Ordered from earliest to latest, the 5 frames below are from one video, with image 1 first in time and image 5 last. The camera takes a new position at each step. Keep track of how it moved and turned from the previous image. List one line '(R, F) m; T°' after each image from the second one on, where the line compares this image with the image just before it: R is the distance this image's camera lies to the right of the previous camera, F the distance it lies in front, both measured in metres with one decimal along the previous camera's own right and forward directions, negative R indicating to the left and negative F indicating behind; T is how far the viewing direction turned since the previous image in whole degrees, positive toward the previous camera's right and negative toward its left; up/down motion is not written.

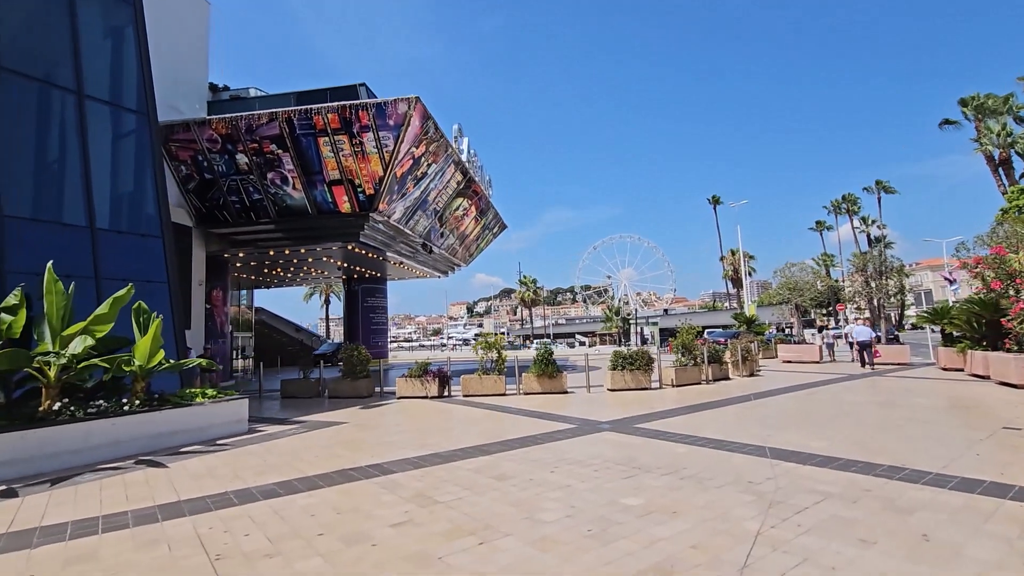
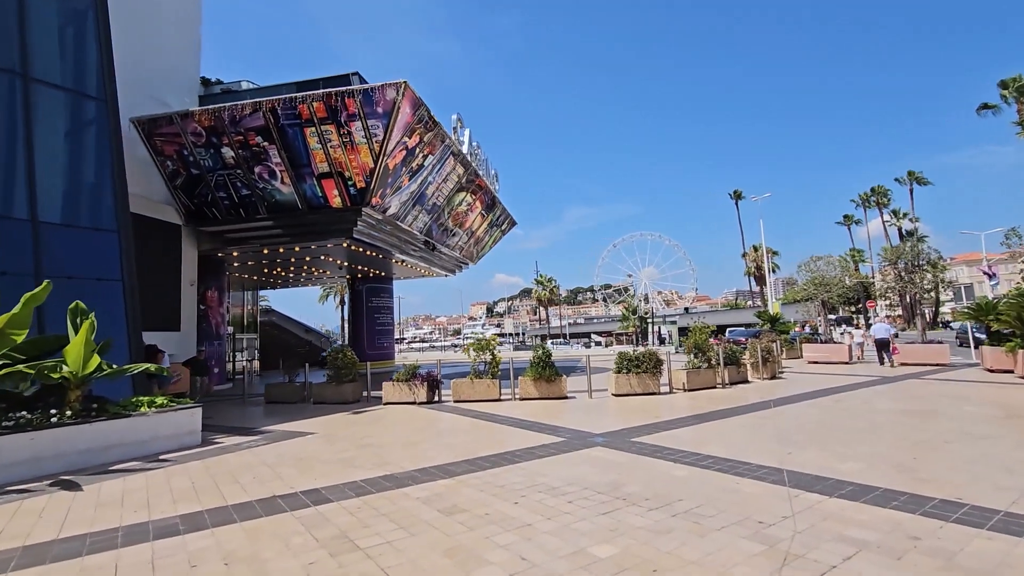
(+0.6, +1.1) m; -2°
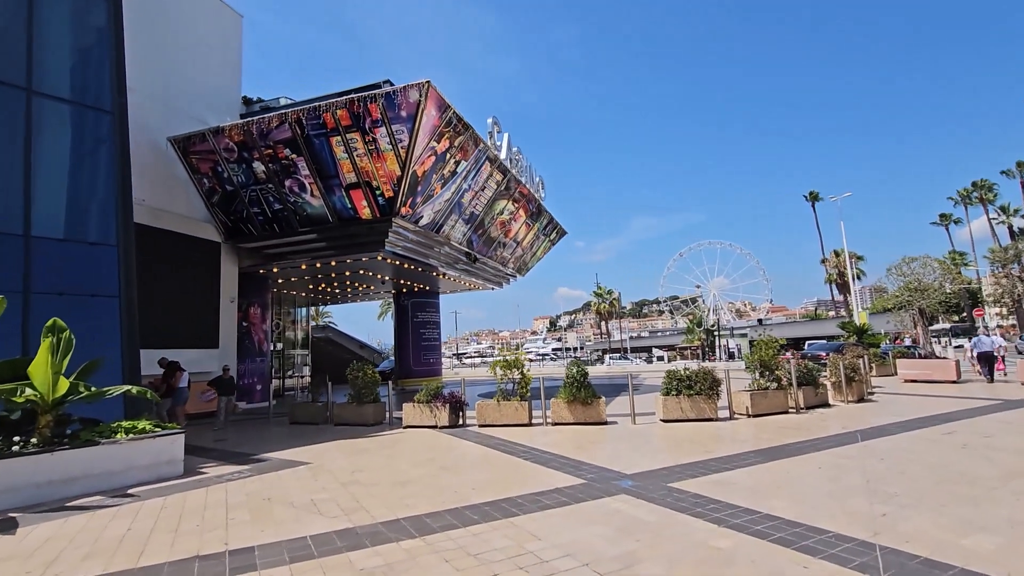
(+0.7, +1.3) m; -7°
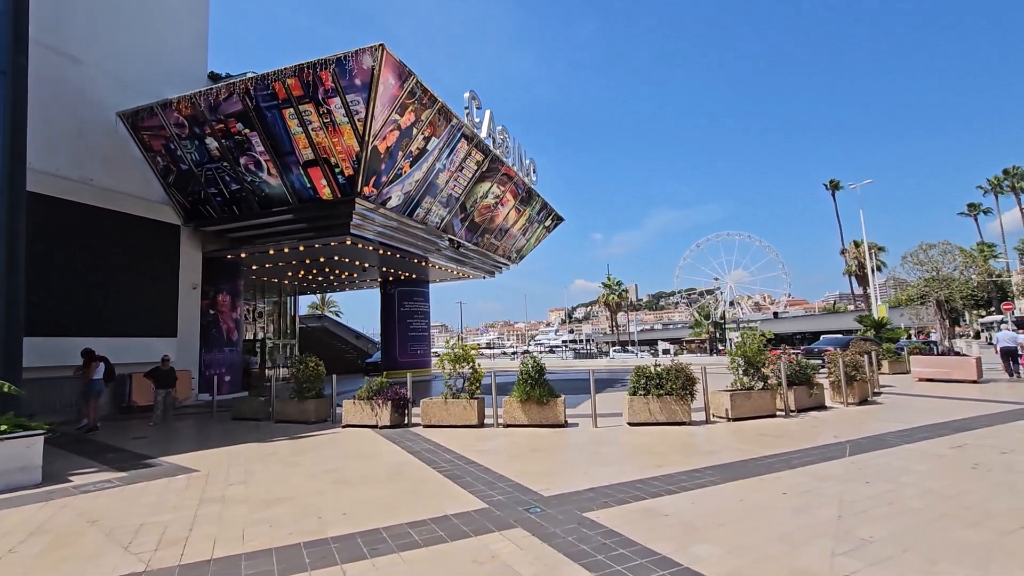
(+1.3, +1.2) m; -2°
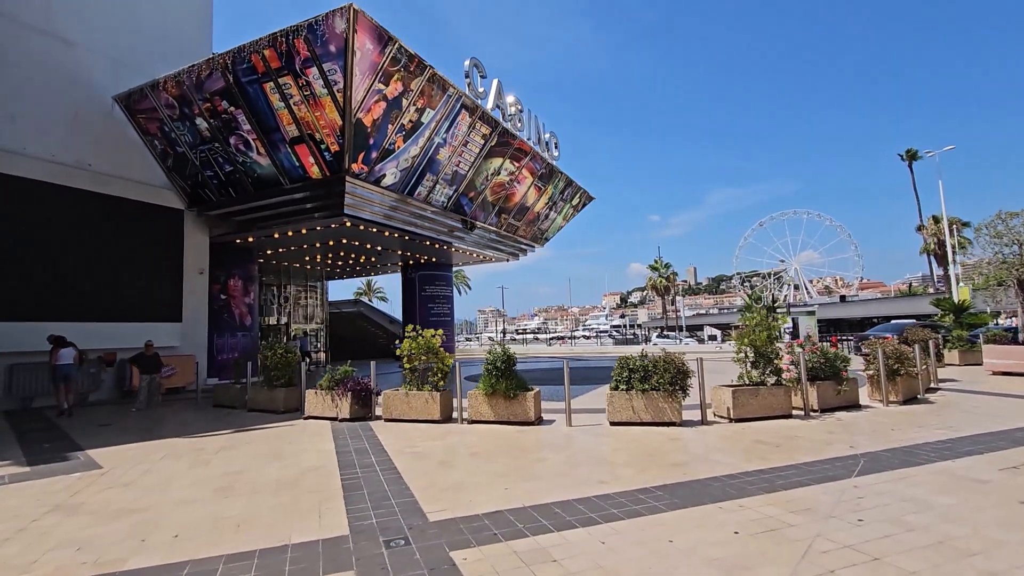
(+1.5, +1.2) m; -6°
